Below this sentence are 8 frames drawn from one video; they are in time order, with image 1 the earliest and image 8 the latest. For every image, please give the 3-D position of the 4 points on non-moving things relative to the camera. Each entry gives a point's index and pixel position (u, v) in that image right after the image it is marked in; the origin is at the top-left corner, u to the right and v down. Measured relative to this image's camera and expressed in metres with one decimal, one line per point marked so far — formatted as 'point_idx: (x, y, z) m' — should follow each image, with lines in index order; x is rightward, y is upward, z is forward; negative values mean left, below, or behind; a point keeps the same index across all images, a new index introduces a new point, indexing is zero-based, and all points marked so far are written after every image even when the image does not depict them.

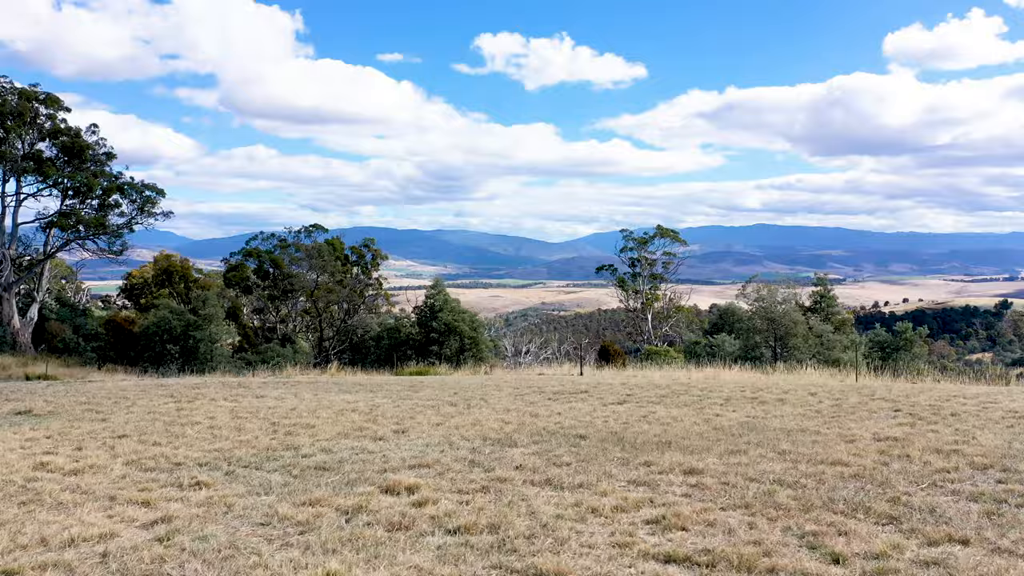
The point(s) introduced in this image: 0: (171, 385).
0: (-9.2, -2.6, +17.0) m
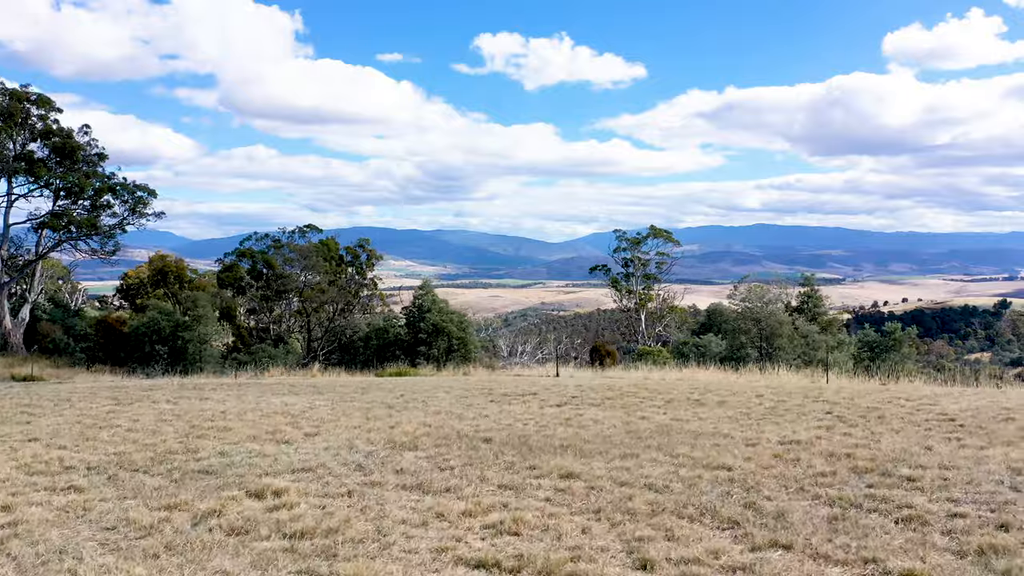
0: (-9.9, -2.6, +17.0) m
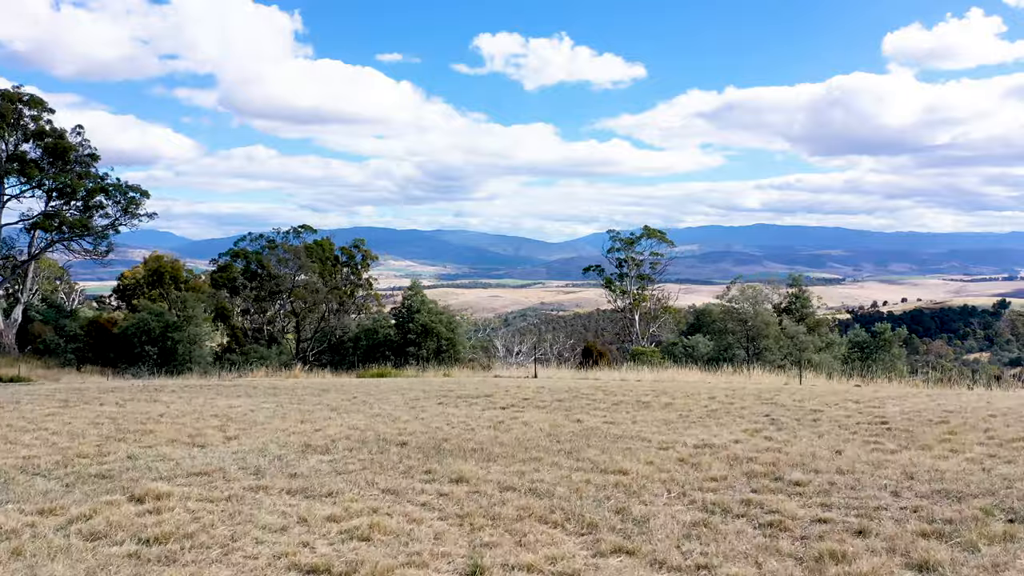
0: (-10.5, -2.7, +17.1) m
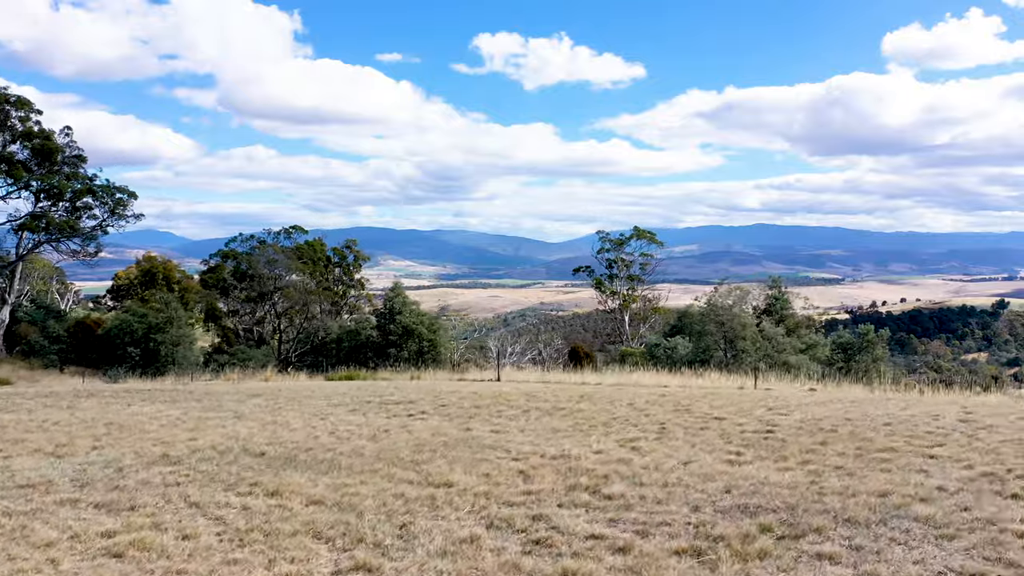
0: (-11.6, -2.8, +17.1) m
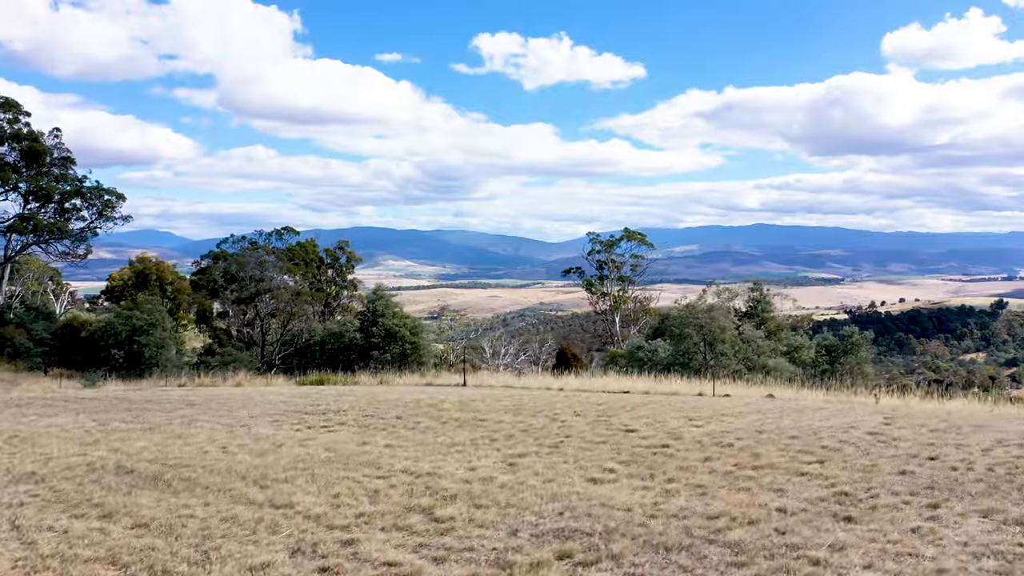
0: (-12.6, -2.9, +17.2) m
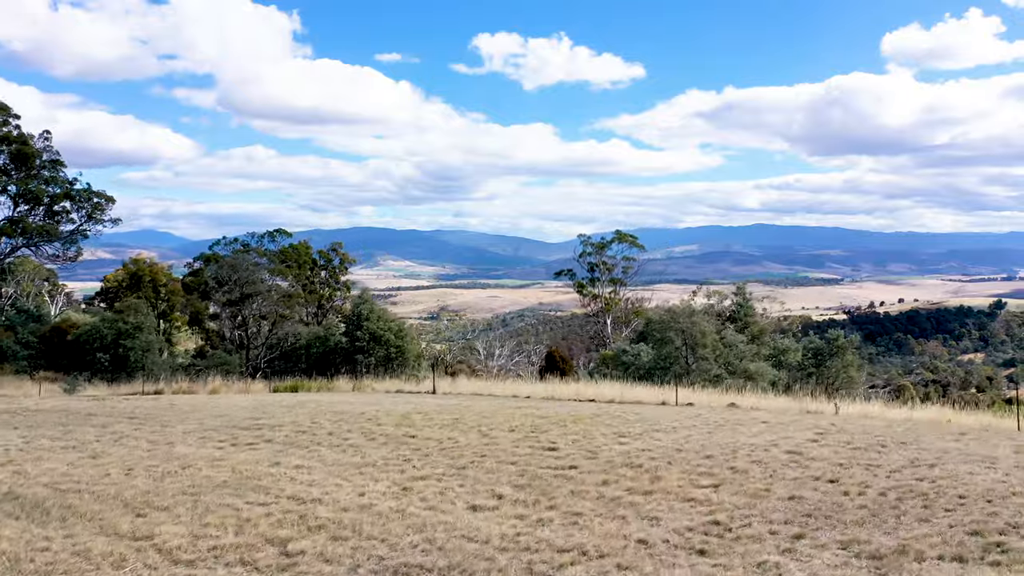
0: (-13.5, -3.1, +17.2) m
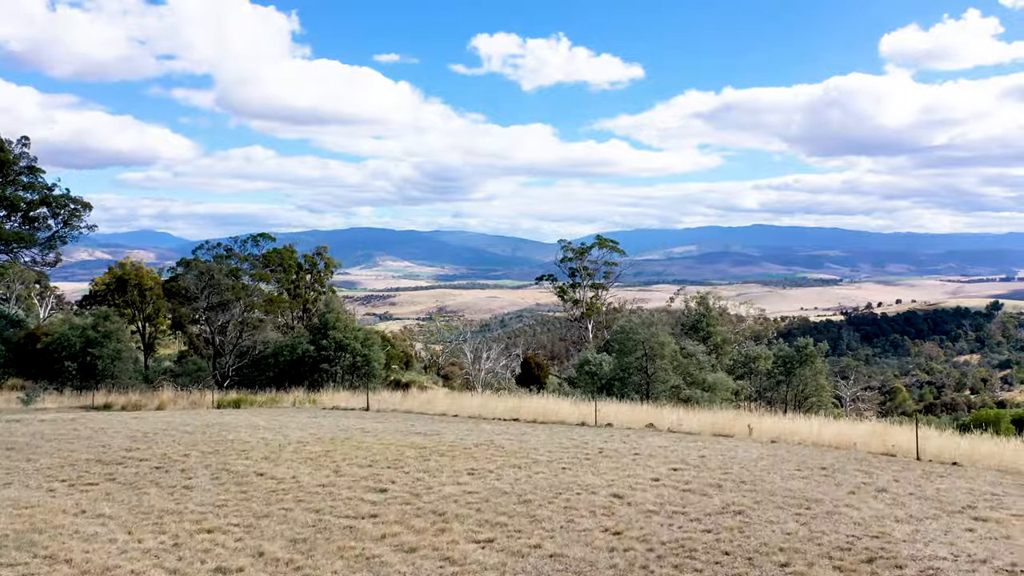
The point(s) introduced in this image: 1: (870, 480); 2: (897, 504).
0: (-15.5, -3.6, +17.3) m
1: (+4.8, -2.6, +8.5) m
2: (+4.4, -2.5, +7.3) m
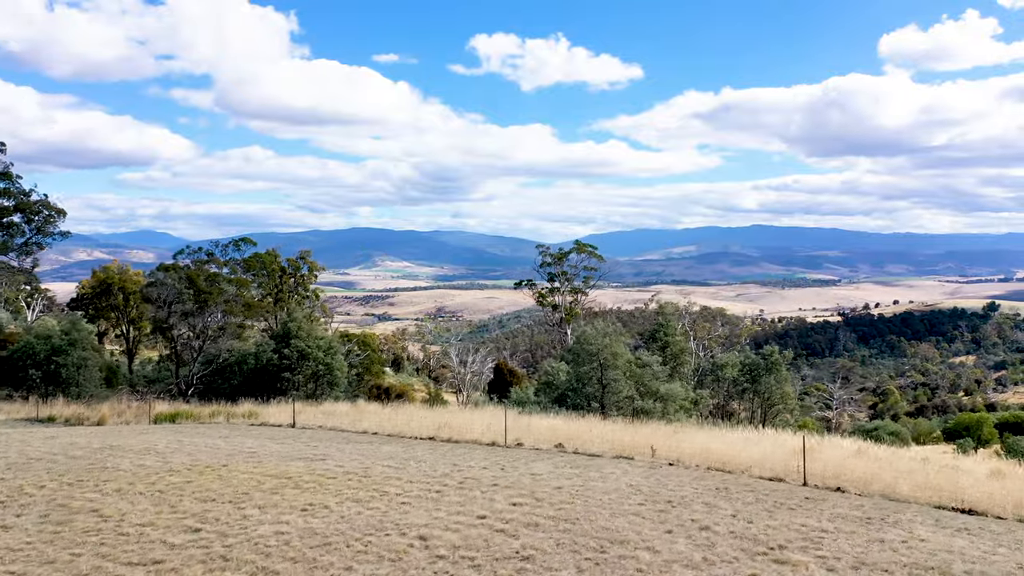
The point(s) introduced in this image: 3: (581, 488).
0: (-17.6, -4.1, +17.3) m
1: (+2.6, -3.1, +8.6) m
2: (+2.2, -3.0, +7.4) m
3: (+1.4, -3.2, +10.2) m
